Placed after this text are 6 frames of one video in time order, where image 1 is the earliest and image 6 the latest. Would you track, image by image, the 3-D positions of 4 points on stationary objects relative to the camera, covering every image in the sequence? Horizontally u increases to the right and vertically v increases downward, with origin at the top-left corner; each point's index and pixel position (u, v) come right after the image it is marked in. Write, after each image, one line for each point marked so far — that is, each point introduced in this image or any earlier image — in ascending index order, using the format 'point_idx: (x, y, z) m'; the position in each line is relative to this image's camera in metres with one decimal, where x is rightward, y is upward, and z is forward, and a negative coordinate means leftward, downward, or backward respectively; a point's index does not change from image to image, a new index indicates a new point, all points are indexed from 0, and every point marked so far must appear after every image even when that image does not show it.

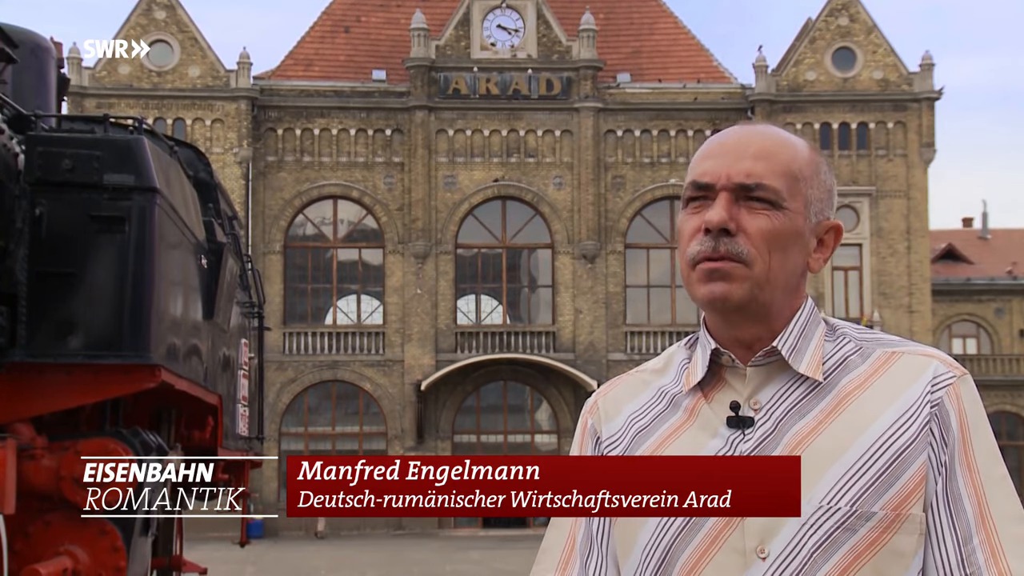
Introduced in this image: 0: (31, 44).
0: (-3.8, +1.9, +9.9) m
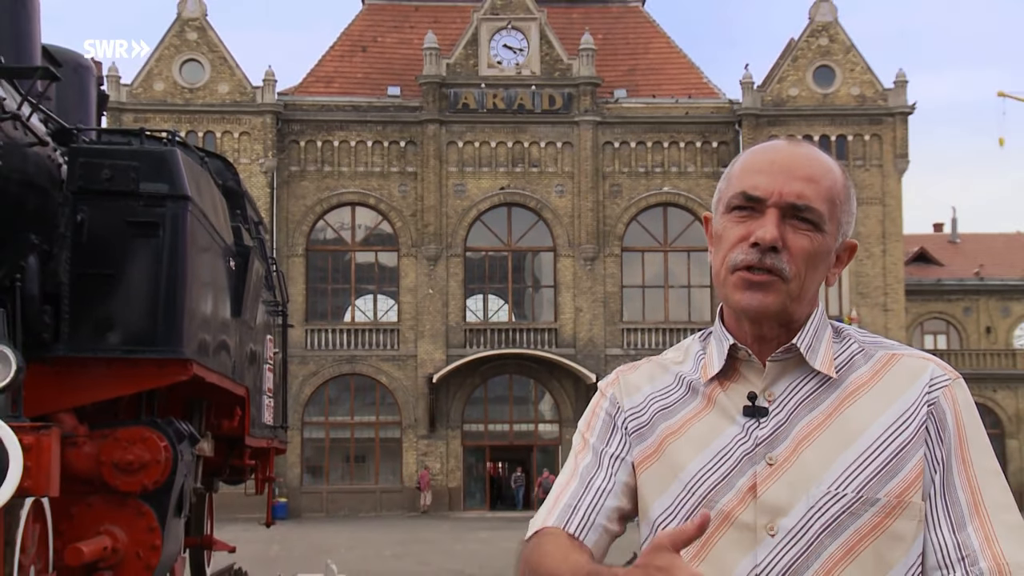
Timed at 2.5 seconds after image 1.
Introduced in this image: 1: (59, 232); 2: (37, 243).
0: (-3.7, +1.9, +10.6) m
1: (-3.5, +0.4, +9.4) m
2: (-3.5, +0.3, +9.1) m
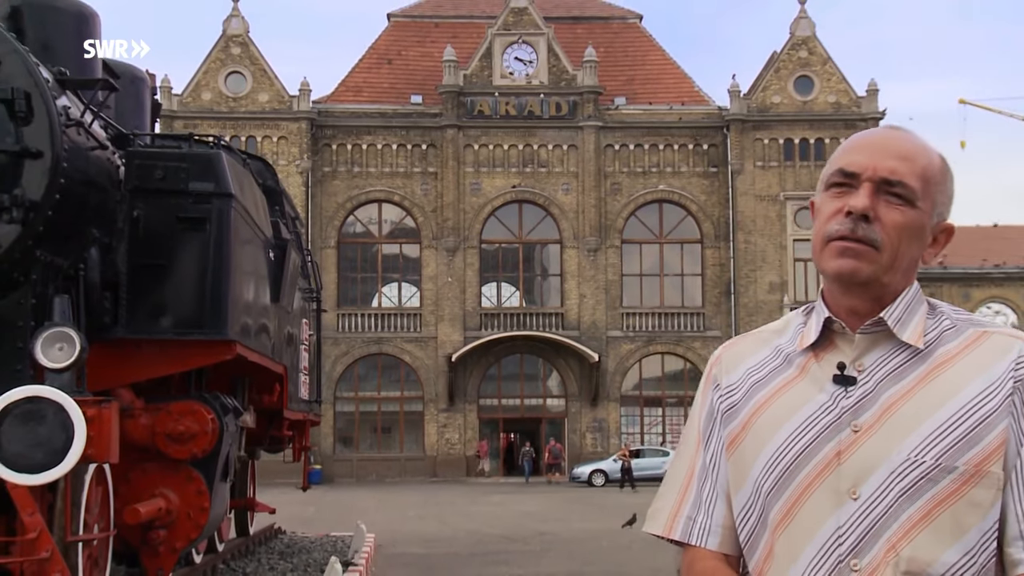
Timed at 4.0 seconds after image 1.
0: (-3.6, +2.0, +11.7) m
1: (-3.4, +0.5, +10.5) m
2: (-3.4, +0.4, +10.2) m
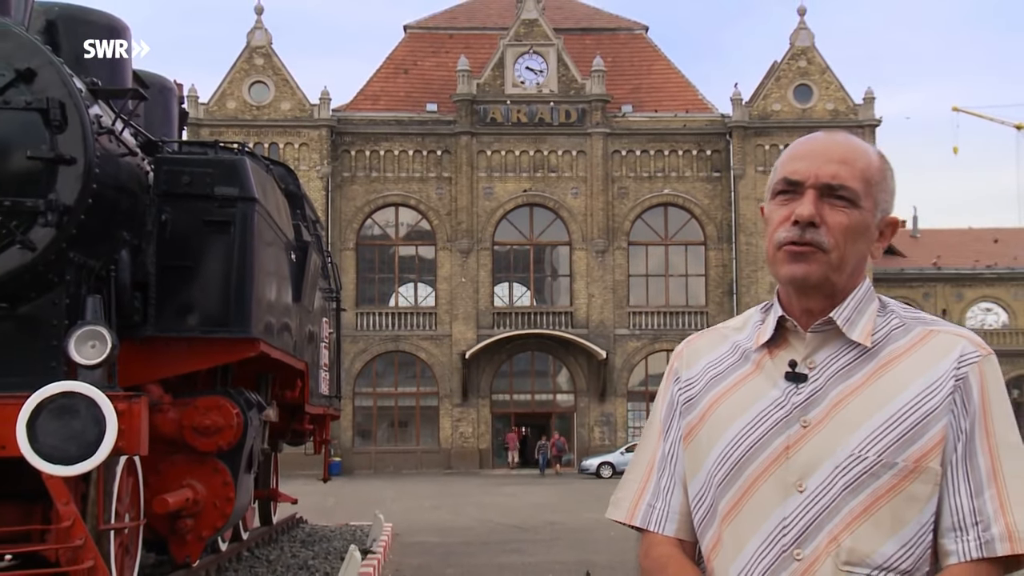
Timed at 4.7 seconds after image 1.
0: (-3.5, +2.0, +12.2) m
1: (-3.3, +0.5, +11.0) m
2: (-3.3, +0.4, +10.7) m
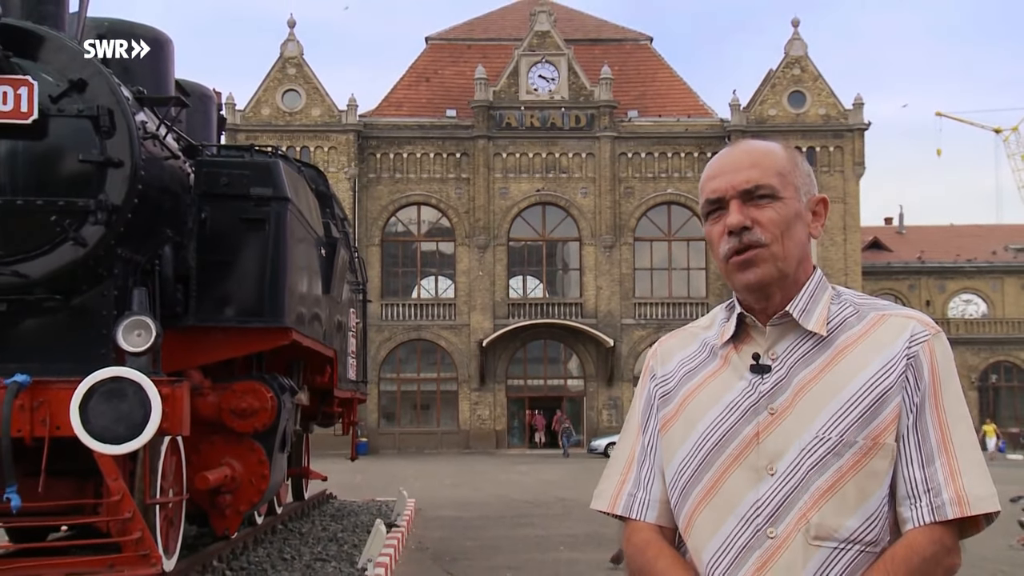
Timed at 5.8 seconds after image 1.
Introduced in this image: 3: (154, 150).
0: (-3.4, +2.1, +13.1) m
1: (-3.2, +0.6, +11.9) m
2: (-3.2, +0.5, +11.6) m
3: (-3.3, +1.3, +11.3) m
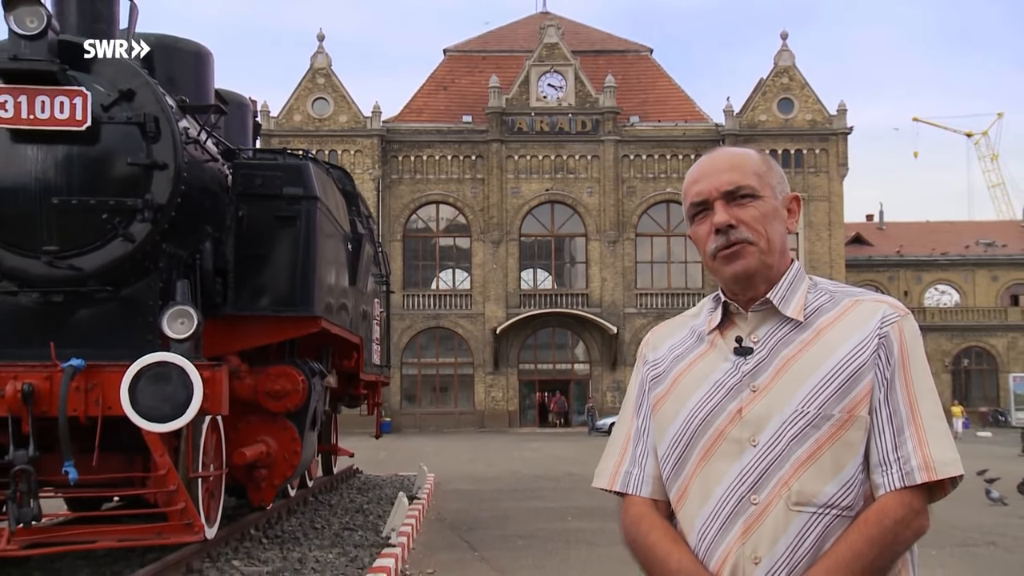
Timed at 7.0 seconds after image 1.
0: (-3.3, +2.2, +14.2) m
1: (-3.0, +0.7, +13.0) m
2: (-3.1, +0.6, +12.7) m
3: (-3.2, +1.3, +12.3) m
